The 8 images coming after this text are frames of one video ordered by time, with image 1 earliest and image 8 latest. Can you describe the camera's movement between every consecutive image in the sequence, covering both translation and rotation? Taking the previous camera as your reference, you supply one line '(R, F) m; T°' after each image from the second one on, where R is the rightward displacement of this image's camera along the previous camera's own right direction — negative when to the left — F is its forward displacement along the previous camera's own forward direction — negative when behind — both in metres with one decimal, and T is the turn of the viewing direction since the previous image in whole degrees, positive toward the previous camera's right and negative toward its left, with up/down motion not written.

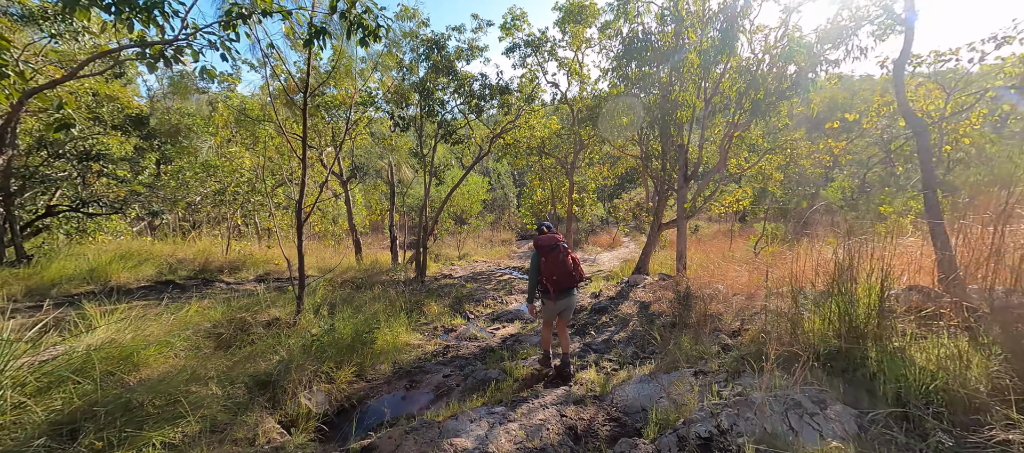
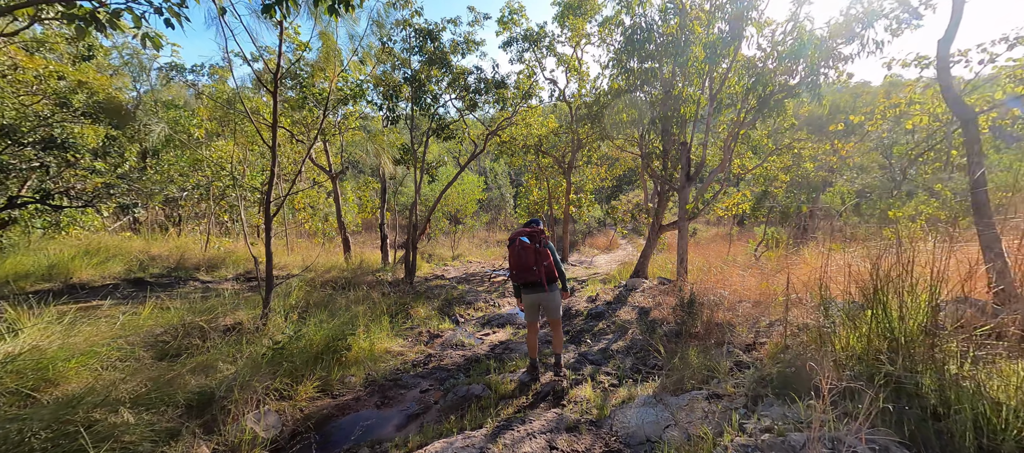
(+0.1, +0.4) m; 0°
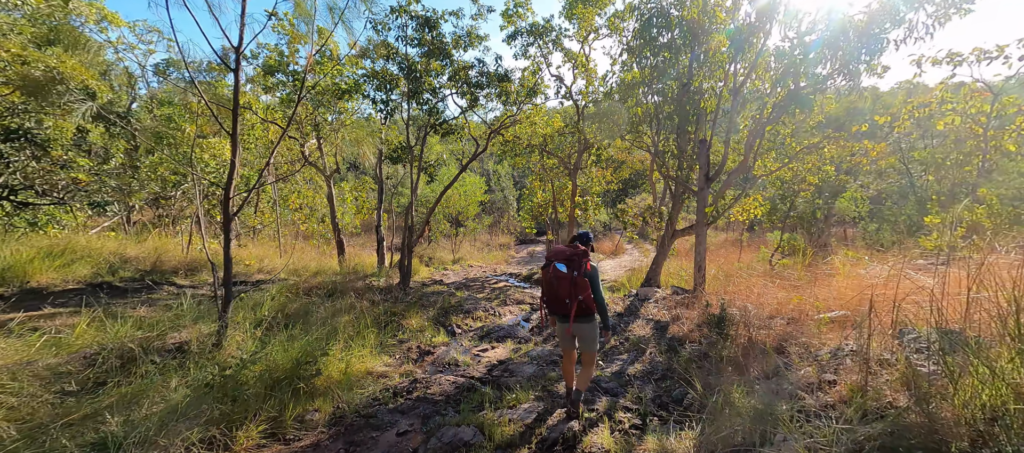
(0.0, +0.6) m; 0°
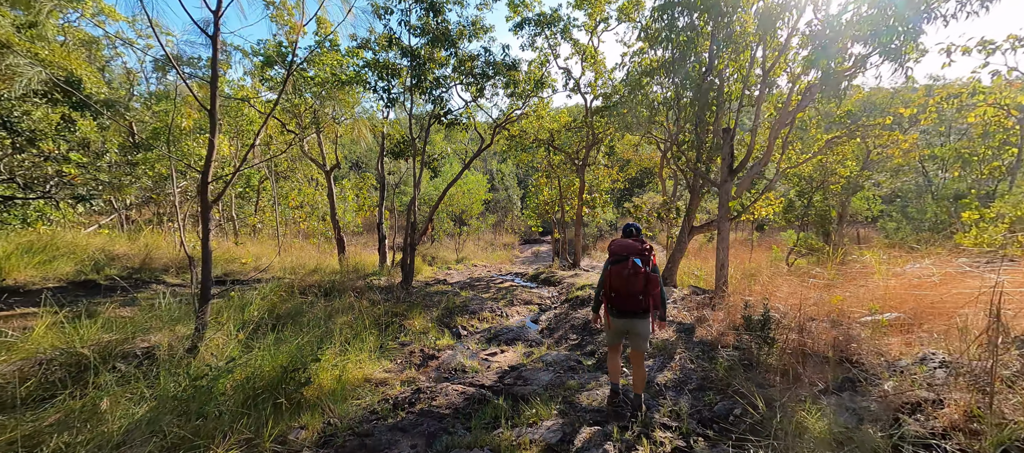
(-0.1, +0.4) m; 0°
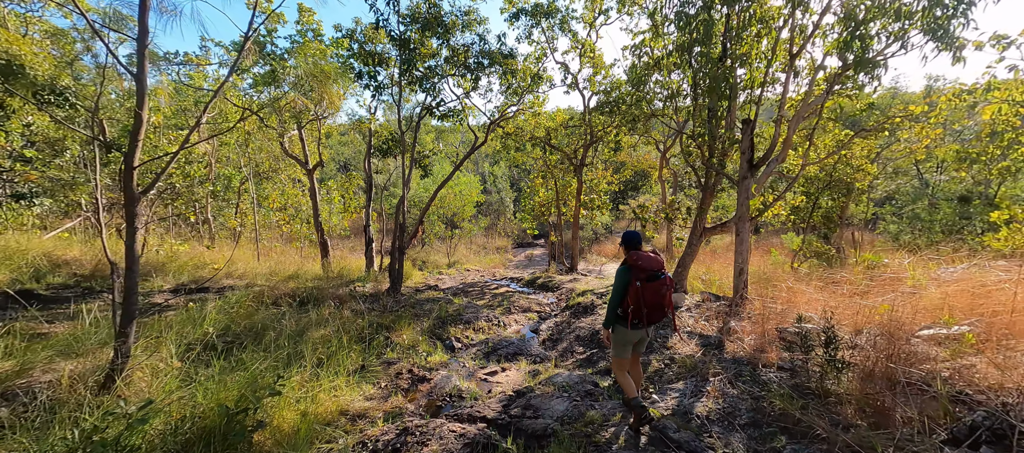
(-0.1, +0.6) m; +1°
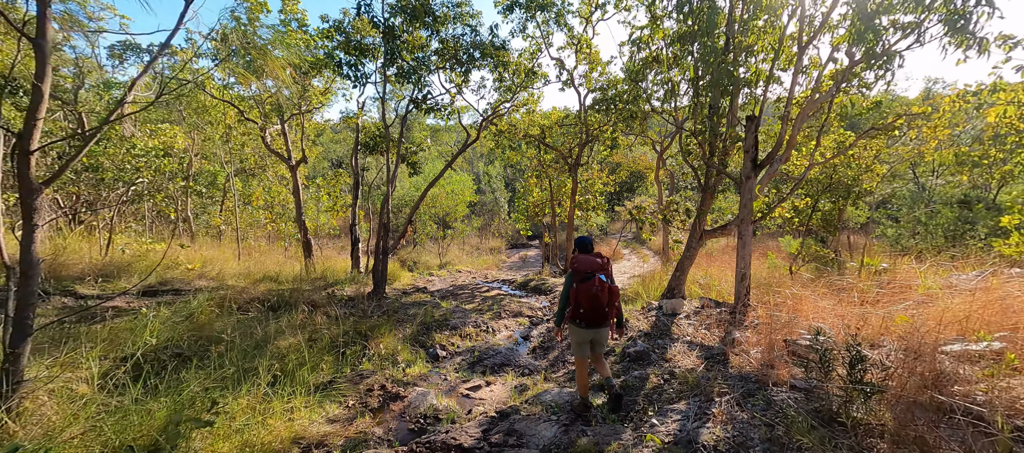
(+0.1, +0.3) m; +1°
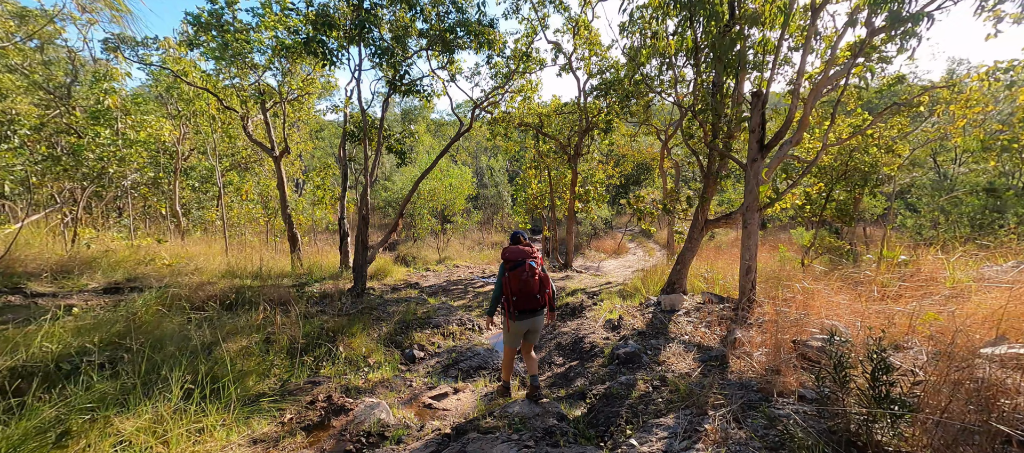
(+0.3, +0.4) m; -1°
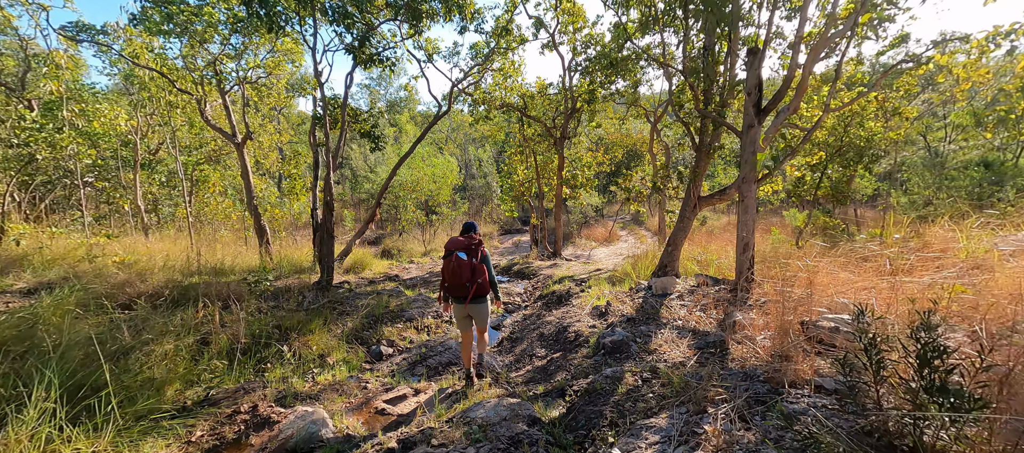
(+0.2, +0.5) m; +1°
